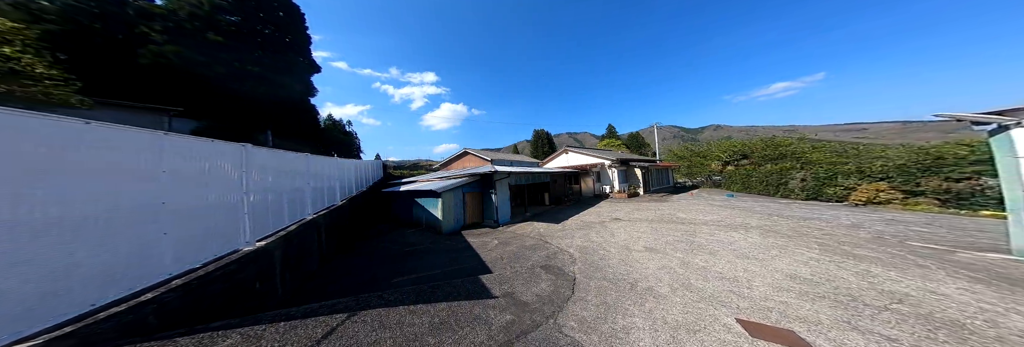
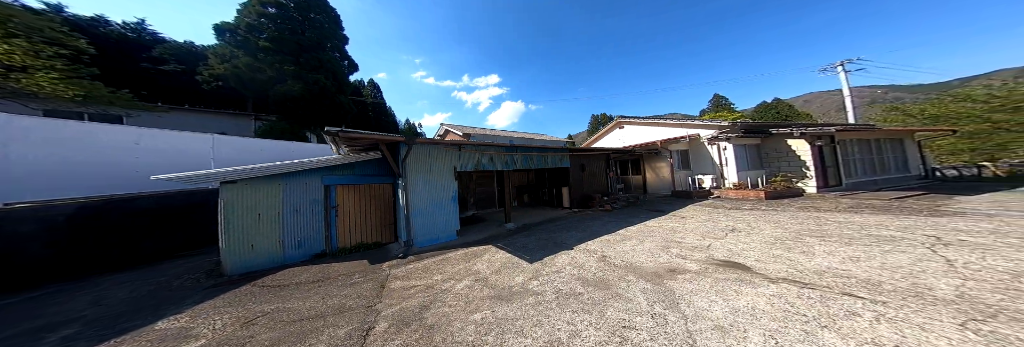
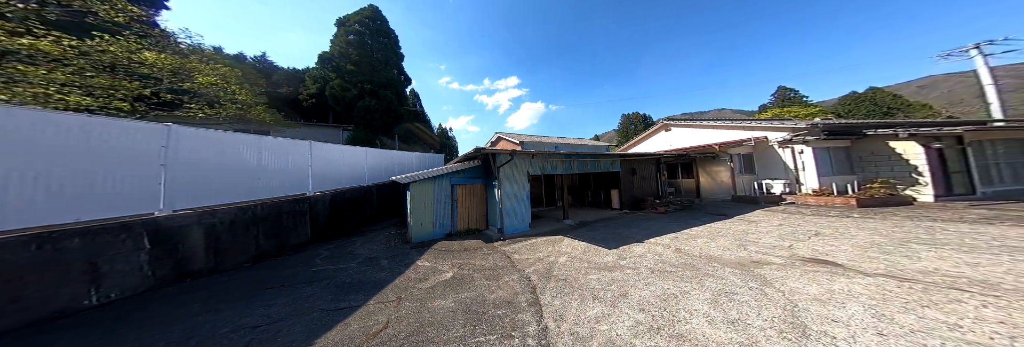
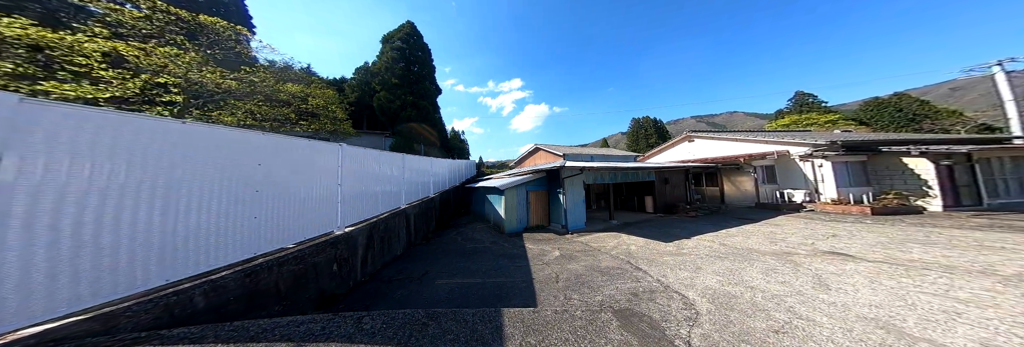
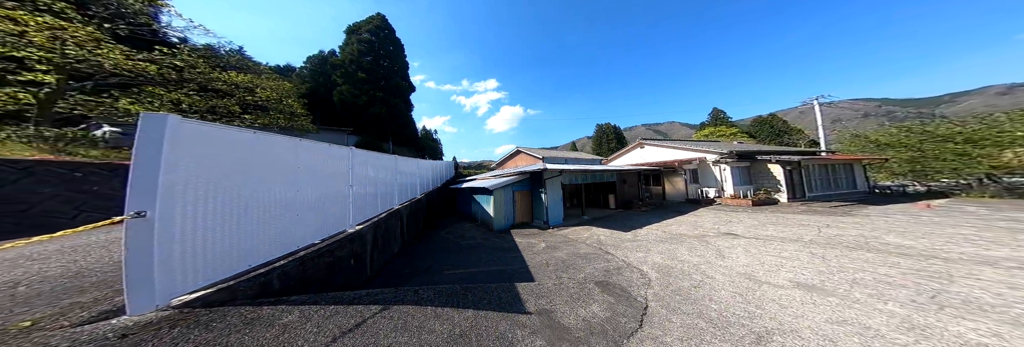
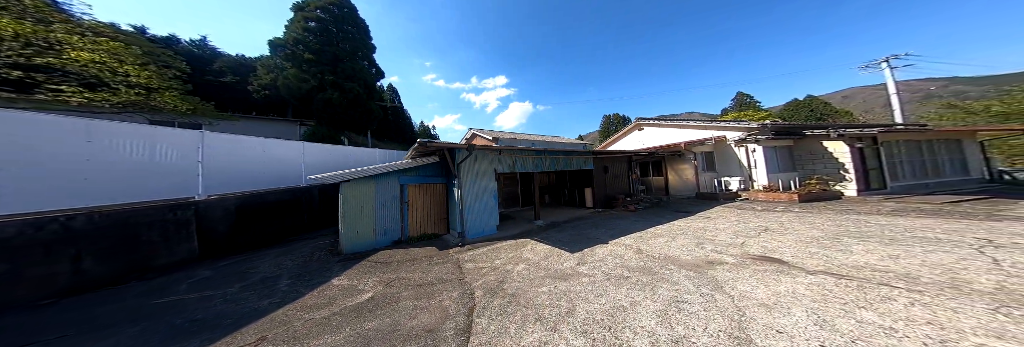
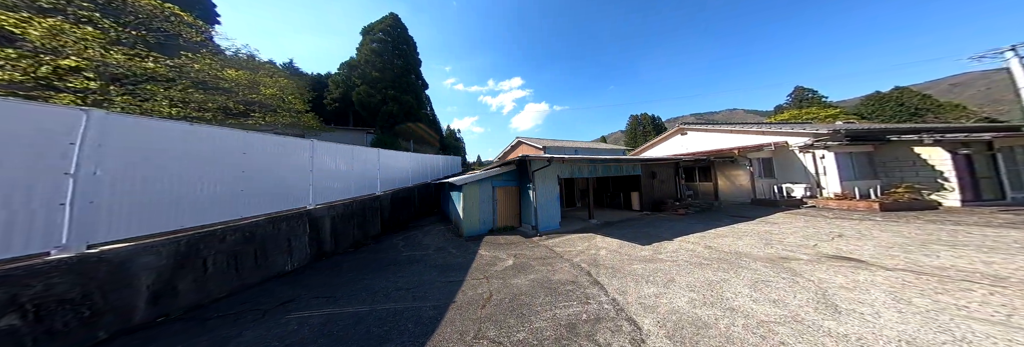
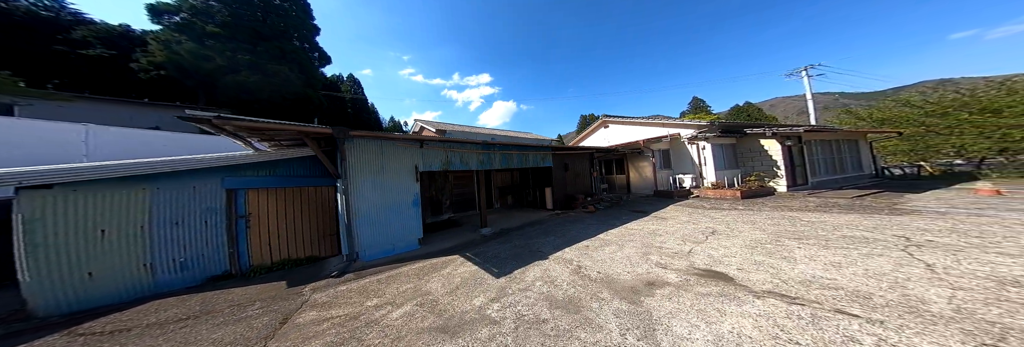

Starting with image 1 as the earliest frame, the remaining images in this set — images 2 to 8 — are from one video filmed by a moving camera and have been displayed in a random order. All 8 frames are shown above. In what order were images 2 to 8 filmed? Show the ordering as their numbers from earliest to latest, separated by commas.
5, 4, 7, 3, 6, 2, 8
